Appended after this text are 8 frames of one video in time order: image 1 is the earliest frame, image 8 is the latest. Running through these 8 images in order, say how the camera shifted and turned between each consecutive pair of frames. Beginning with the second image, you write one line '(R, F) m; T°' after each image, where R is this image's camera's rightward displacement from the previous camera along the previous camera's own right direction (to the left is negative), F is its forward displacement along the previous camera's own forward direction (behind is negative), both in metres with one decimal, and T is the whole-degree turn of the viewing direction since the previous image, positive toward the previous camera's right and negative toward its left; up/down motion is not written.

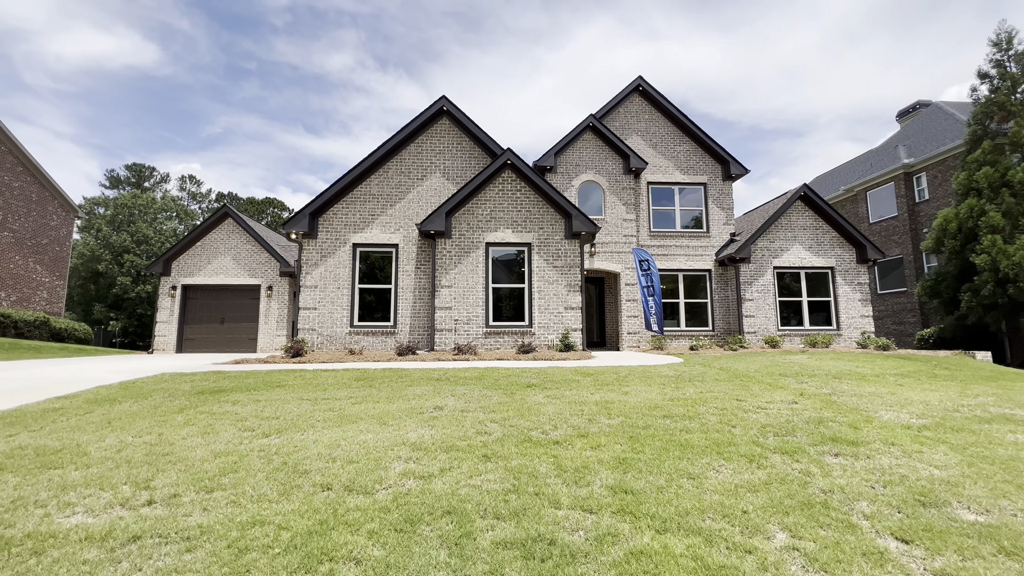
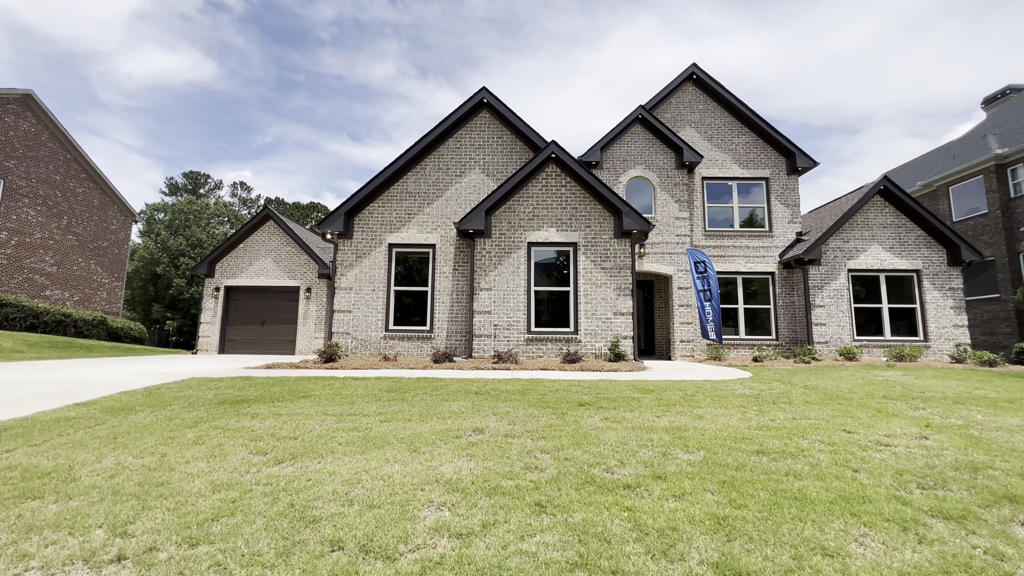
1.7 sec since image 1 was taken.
(-0.2, +0.9) m; -5°
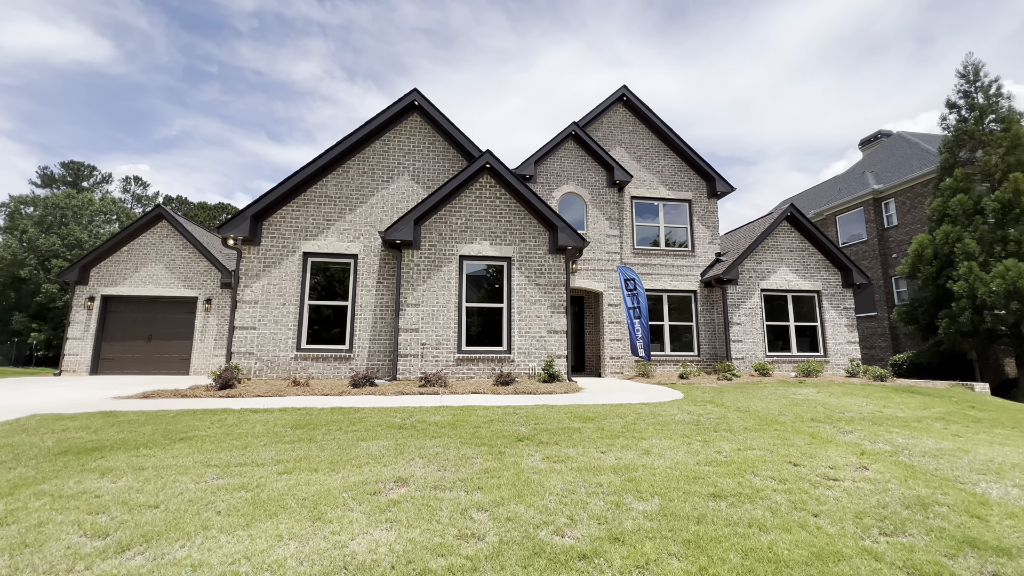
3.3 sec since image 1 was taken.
(0.0, +0.6) m; +9°
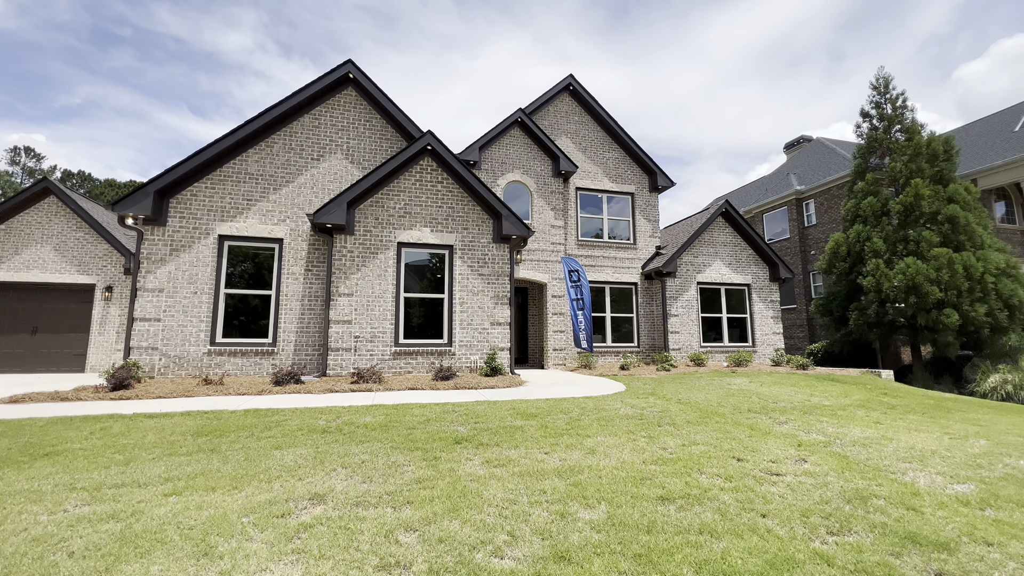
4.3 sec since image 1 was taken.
(+0.1, +0.4) m; +7°
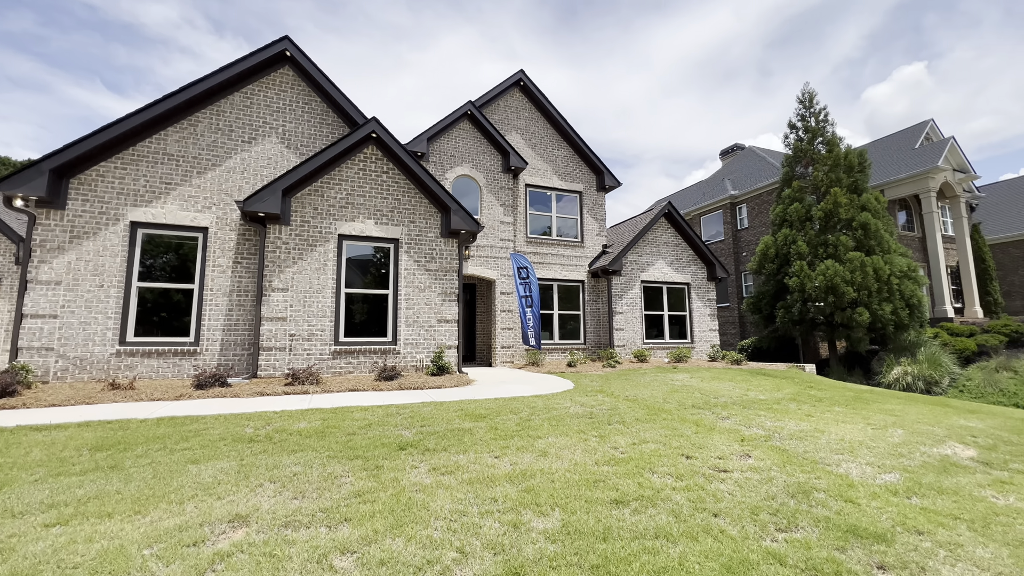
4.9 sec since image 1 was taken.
(0.0, +0.2) m; +7°
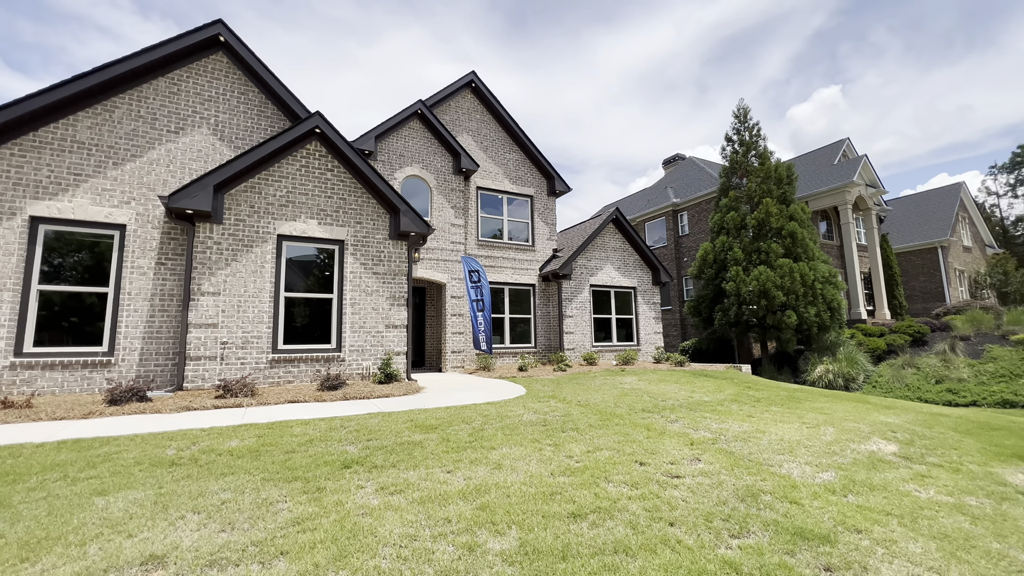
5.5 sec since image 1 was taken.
(0.0, +0.1) m; +6°
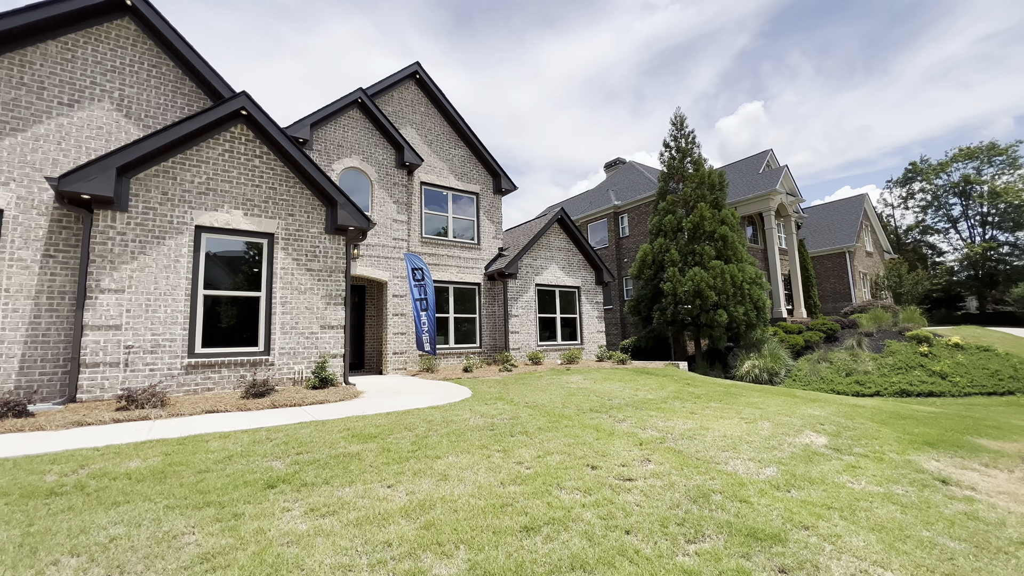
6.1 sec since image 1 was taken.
(0.0, +0.3) m; +7°
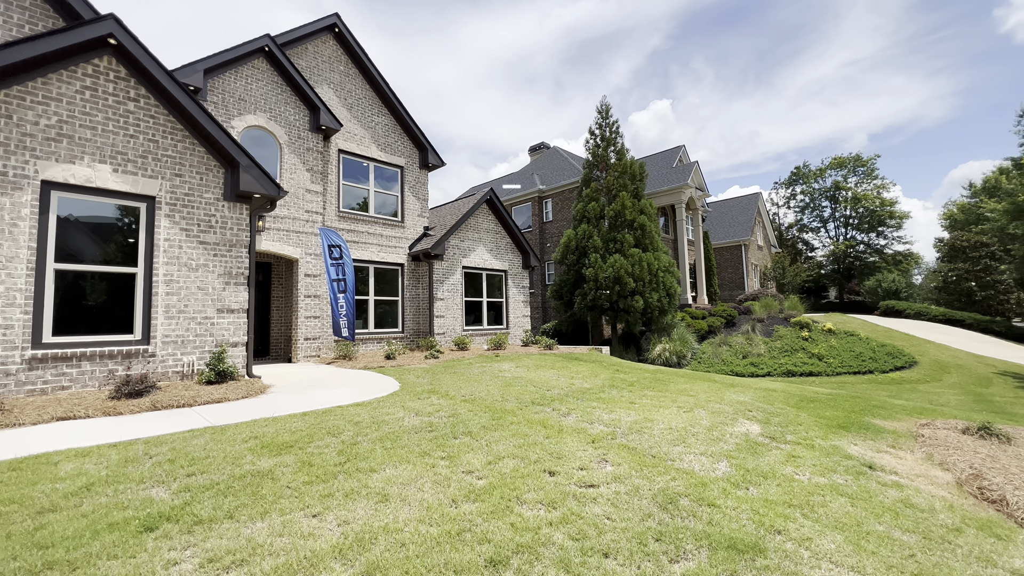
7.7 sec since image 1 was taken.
(-0.3, +0.6) m; +10°
